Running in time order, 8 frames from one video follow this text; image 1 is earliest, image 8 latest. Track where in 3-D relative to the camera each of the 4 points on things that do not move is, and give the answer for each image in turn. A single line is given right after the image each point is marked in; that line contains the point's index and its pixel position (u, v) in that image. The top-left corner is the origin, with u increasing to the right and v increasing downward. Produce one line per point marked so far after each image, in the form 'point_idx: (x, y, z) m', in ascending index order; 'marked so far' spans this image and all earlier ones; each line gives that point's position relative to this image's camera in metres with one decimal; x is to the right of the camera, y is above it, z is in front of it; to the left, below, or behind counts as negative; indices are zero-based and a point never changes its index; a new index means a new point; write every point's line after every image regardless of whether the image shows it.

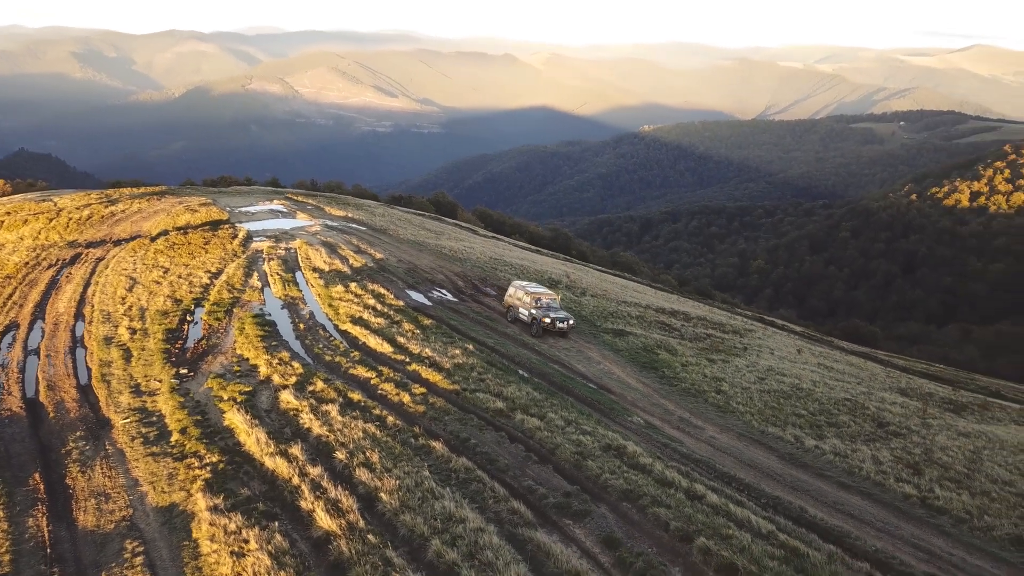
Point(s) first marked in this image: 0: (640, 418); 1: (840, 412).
0: (+2.5, -2.5, +15.5) m
1: (+7.2, -2.7, +17.5) m
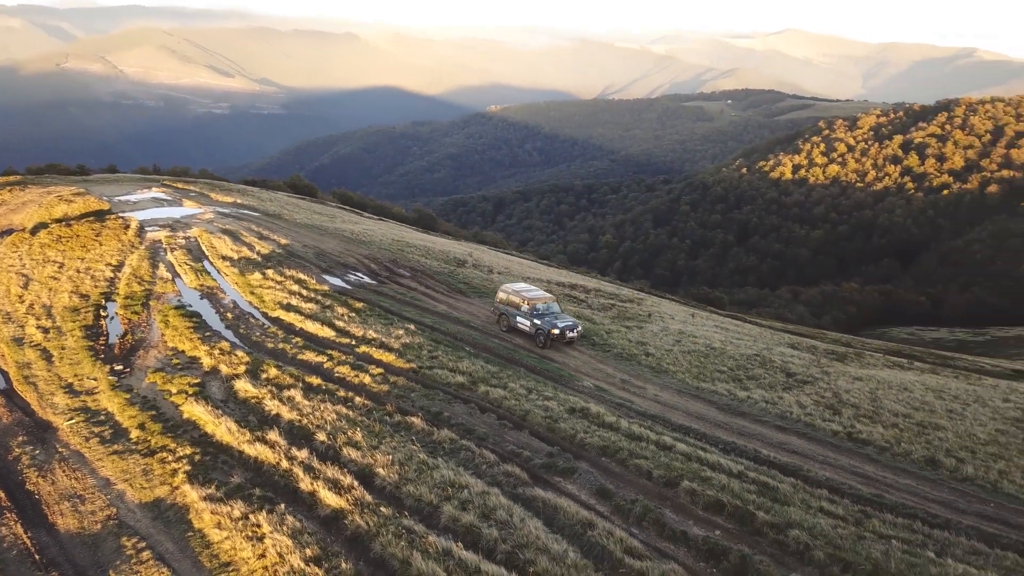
0: (+1.6, -1.9, +16.6) m
1: (+5.9, -1.9, +19.4) m
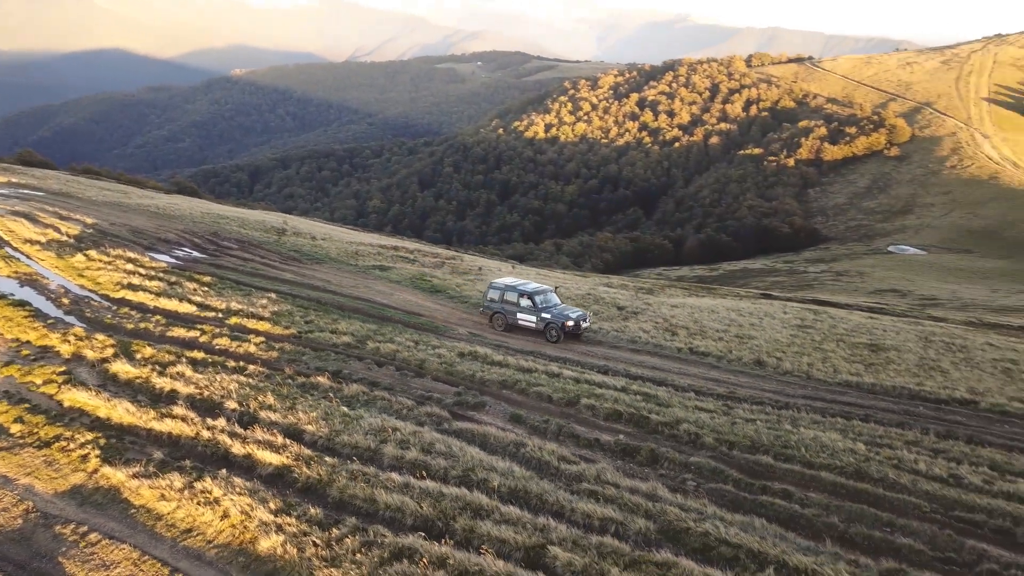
0: (-1.1, -0.9, +18.0) m
1: (+2.2, -0.4, +21.8) m
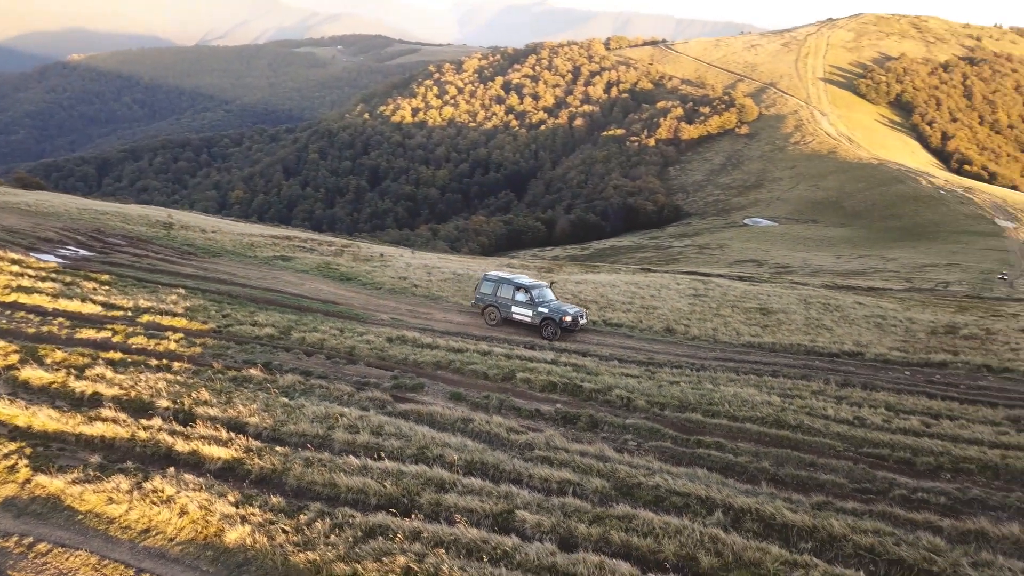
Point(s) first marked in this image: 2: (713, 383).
0: (-2.9, -0.6, +18.1) m
1: (-0.3, +0.1, +22.4) m
2: (+3.5, -1.6, +13.9) m
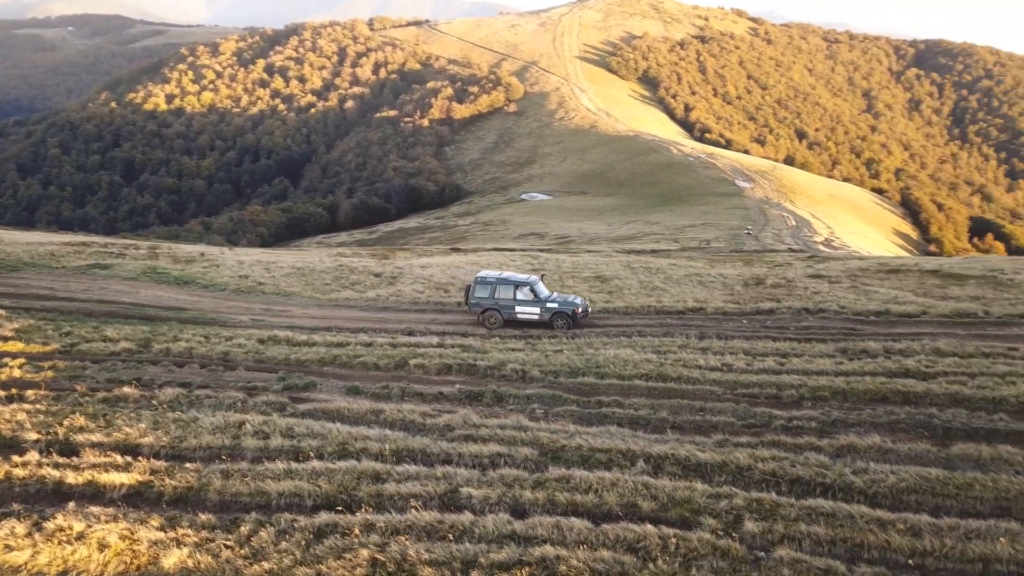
0: (-5.8, -0.6, +17.4) m
1: (-4.5, +0.4, +22.2) m
2: (+1.5, -1.1, +15.0) m
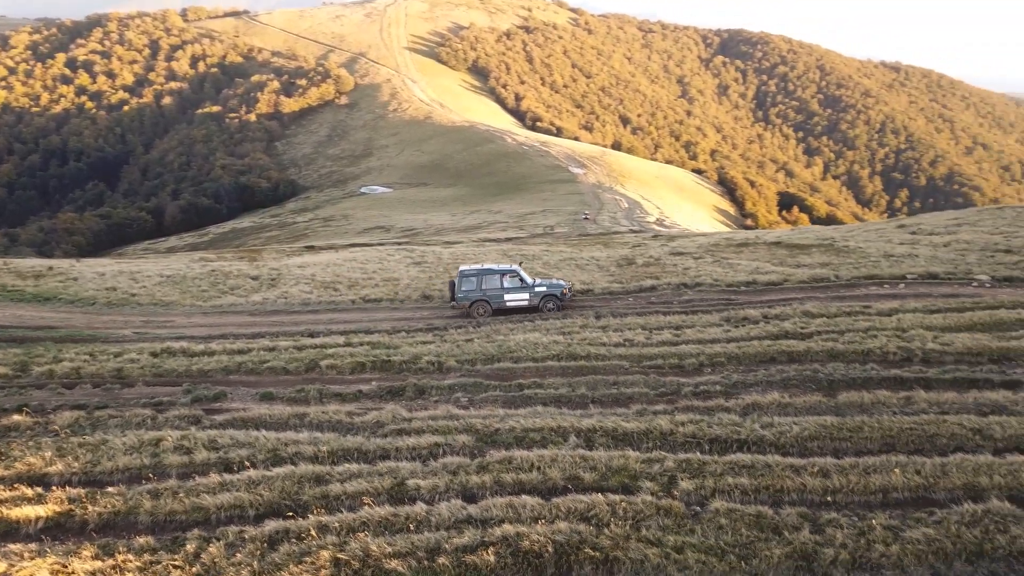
0: (-7.9, -0.9, +16.3) m
1: (-7.6, +0.2, +21.3) m
2: (-0.2, -0.9, +15.5) m
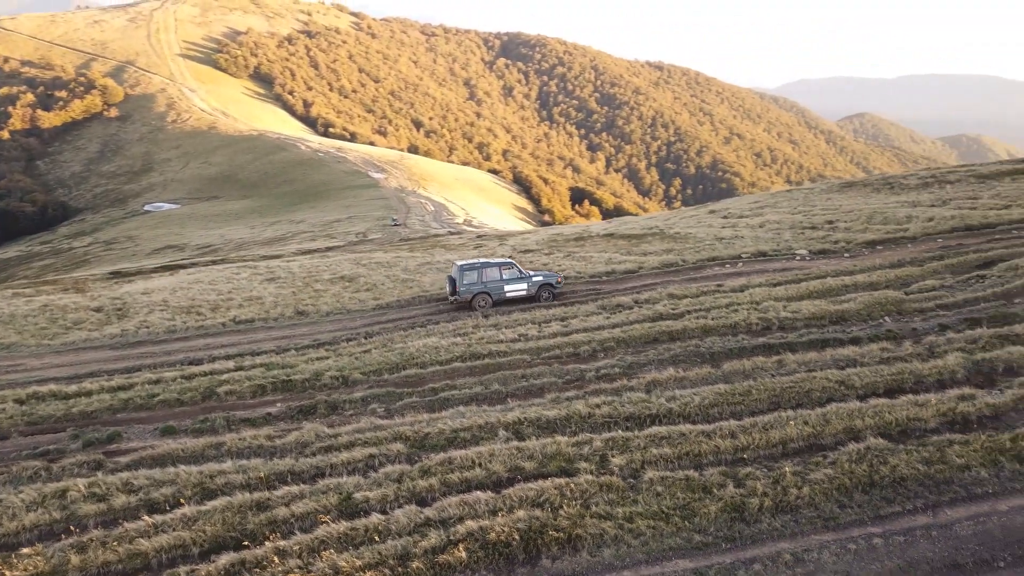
0: (-9.9, -1.7, +14.6) m
1: (-10.9, -0.6, +19.5) m
2: (-2.3, -1.0, +15.6) m
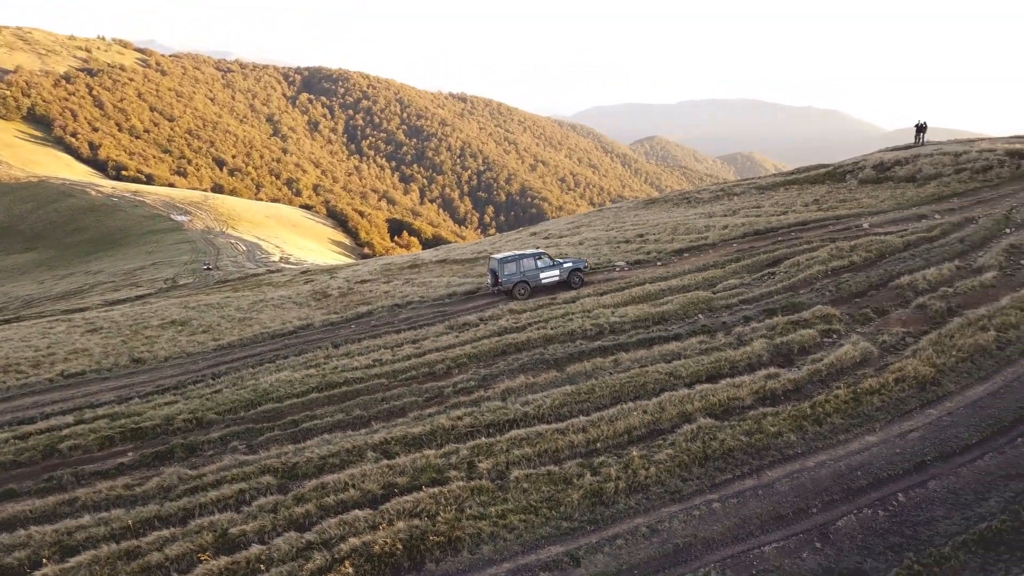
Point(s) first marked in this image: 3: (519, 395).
0: (-12.2, -2.9, +12.8) m
1: (-14.4, -2.1, +17.4) m
2: (-5.1, -1.7, +15.5) m
3: (+0.1, -1.9, +14.1) m
